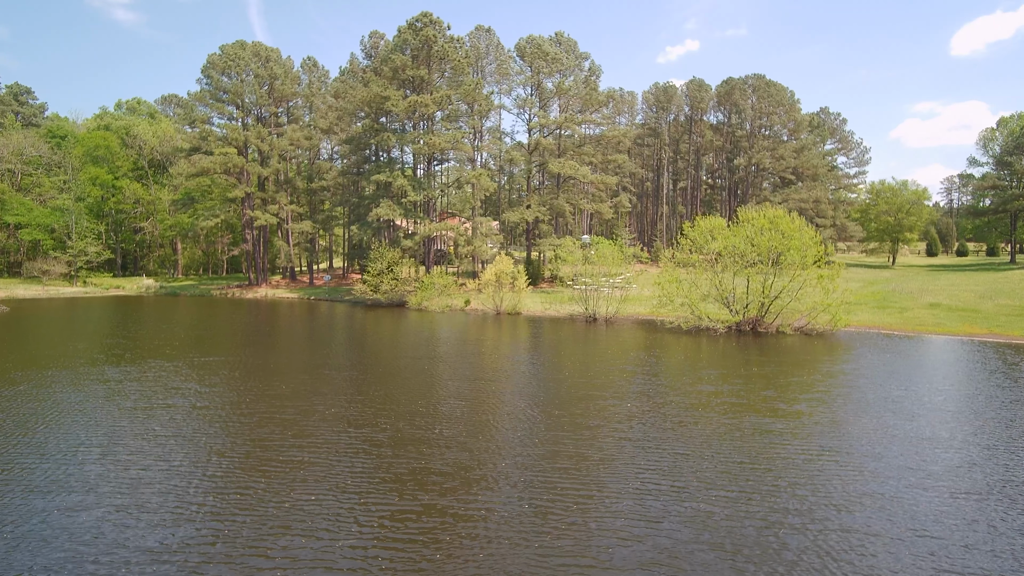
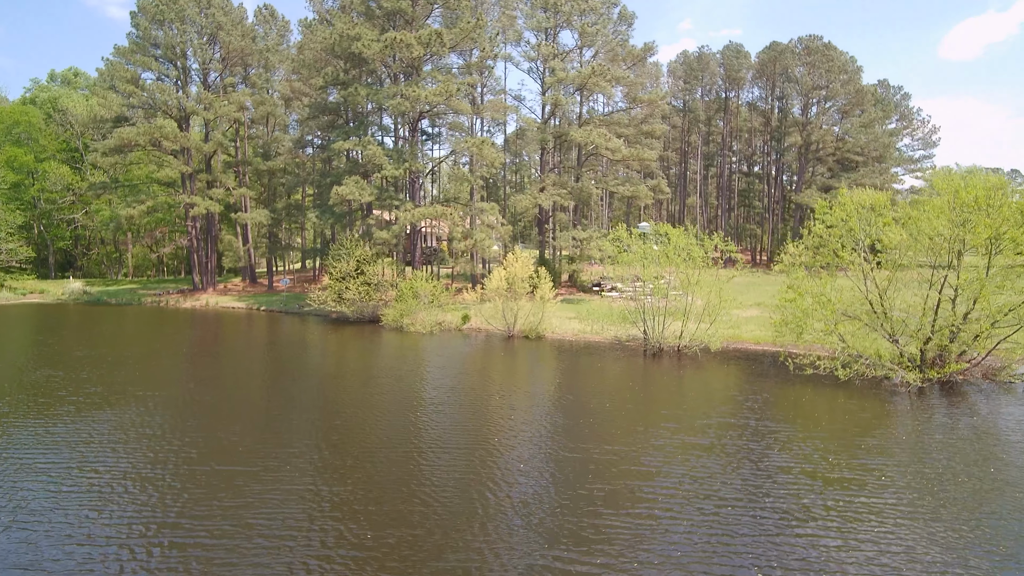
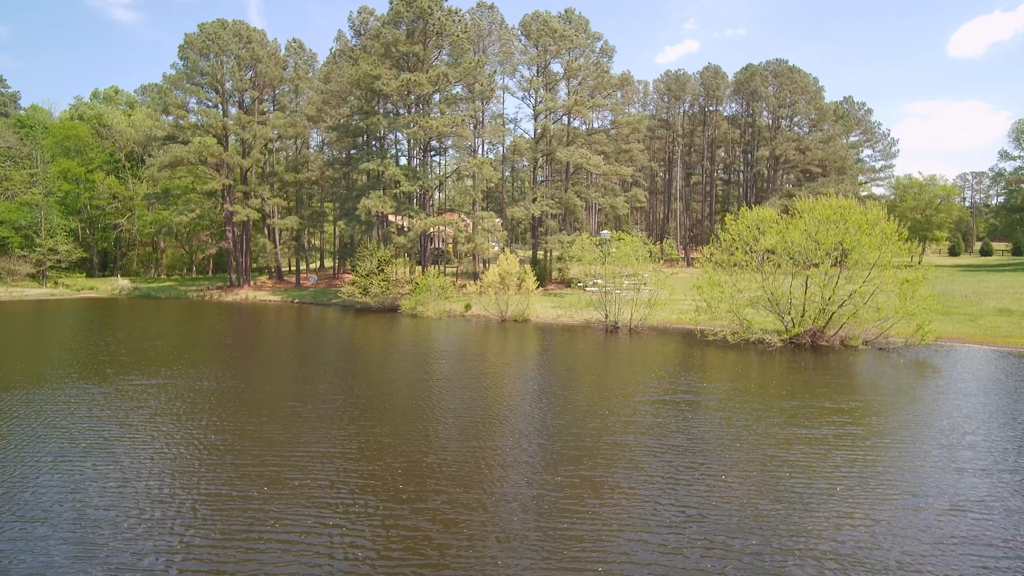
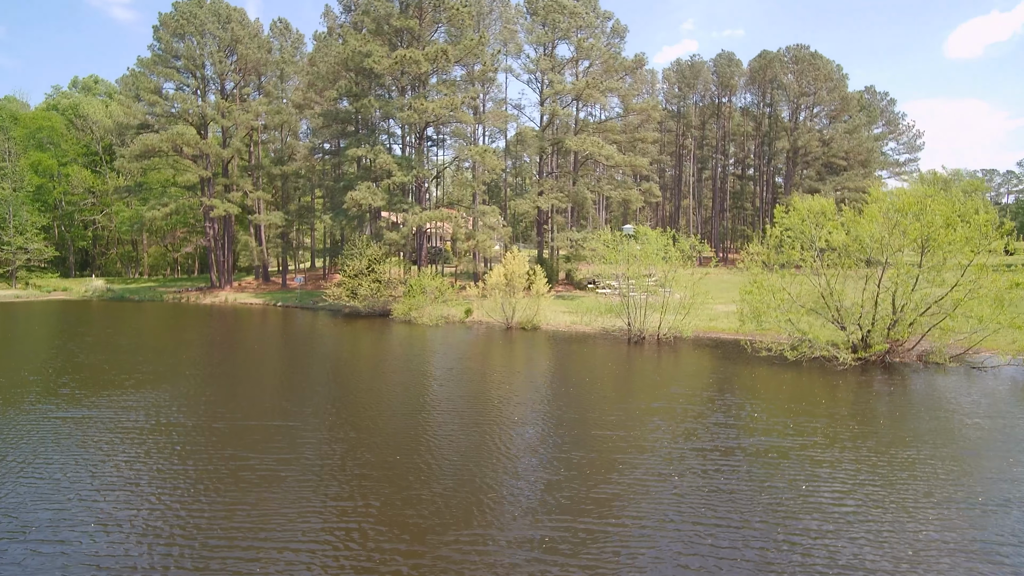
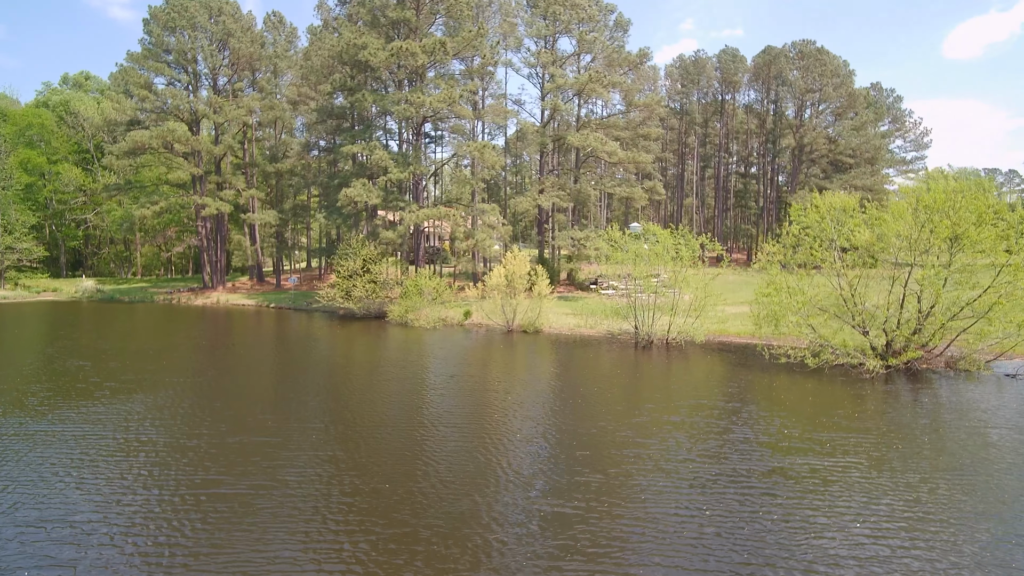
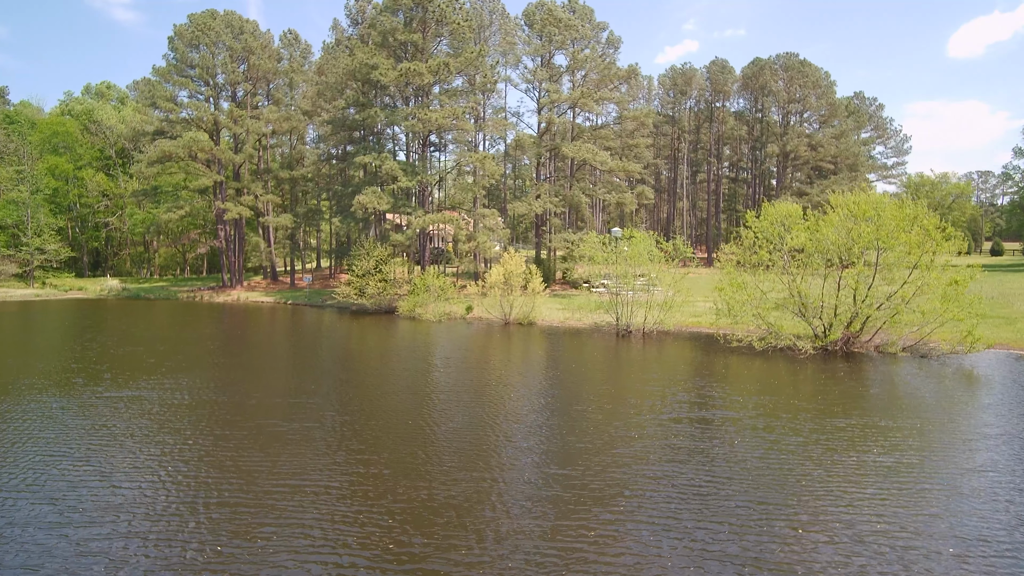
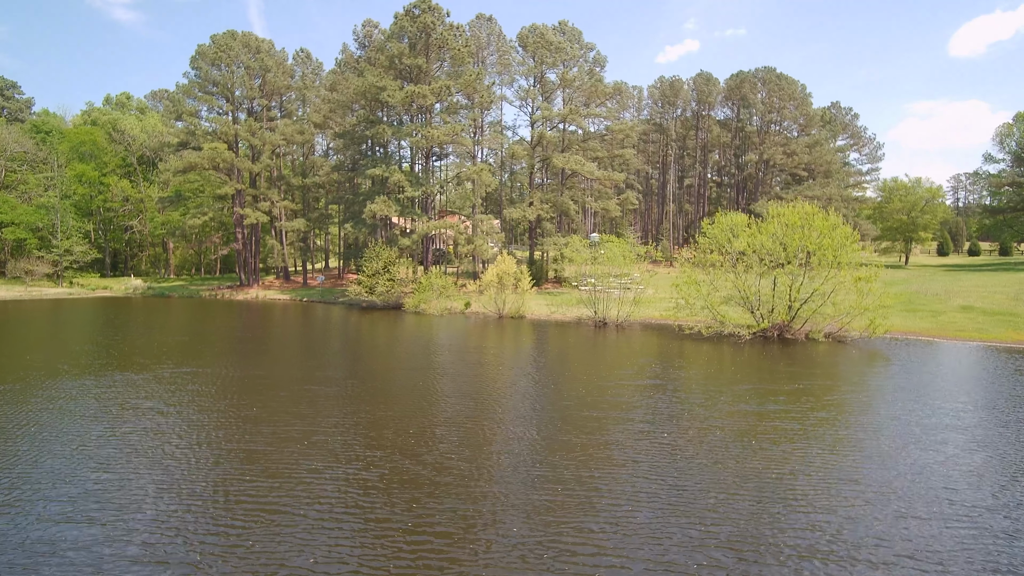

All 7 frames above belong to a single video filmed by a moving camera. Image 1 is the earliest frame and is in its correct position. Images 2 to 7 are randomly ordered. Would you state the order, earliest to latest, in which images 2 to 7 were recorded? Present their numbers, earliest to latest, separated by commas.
7, 3, 6, 4, 5, 2
